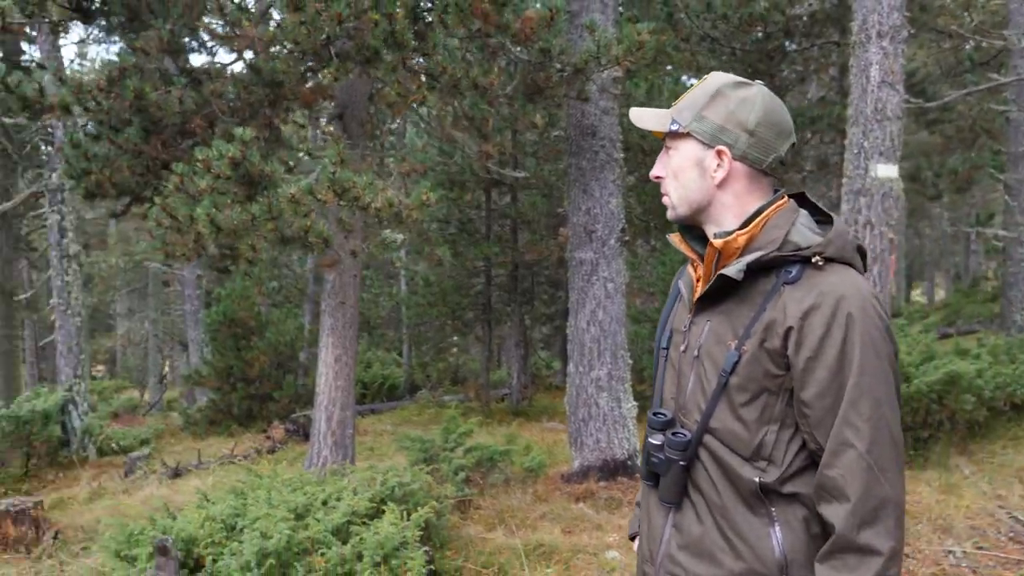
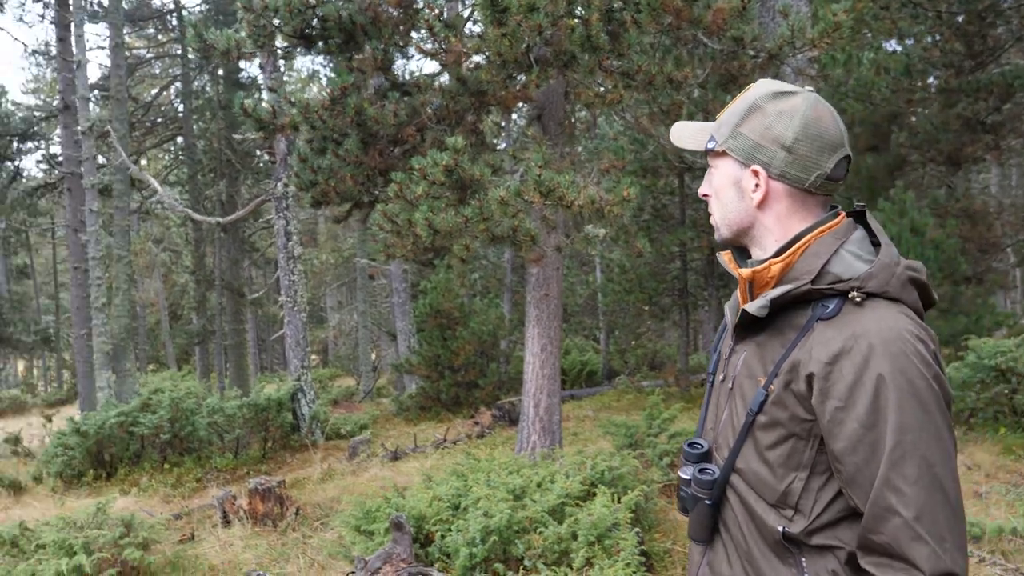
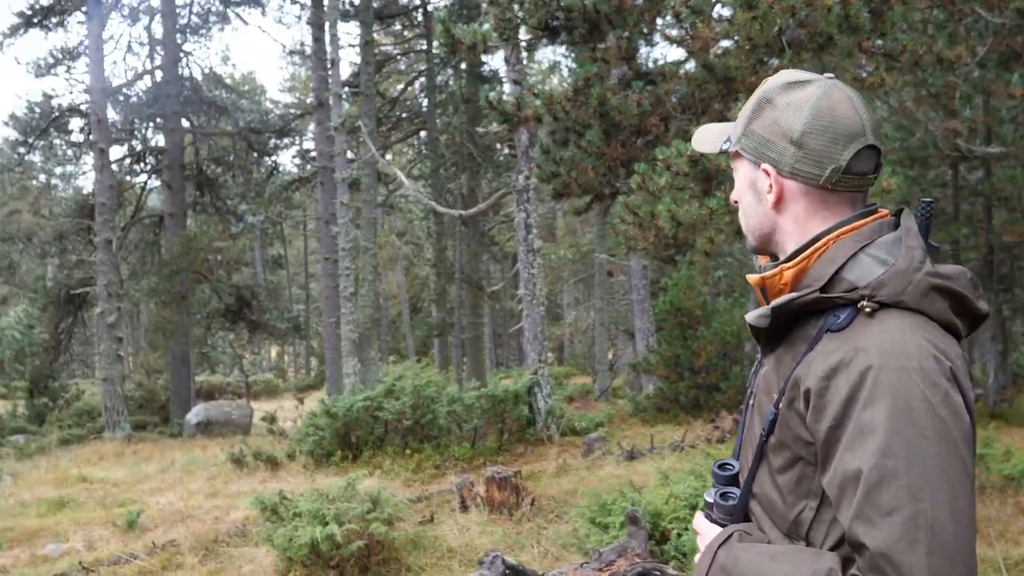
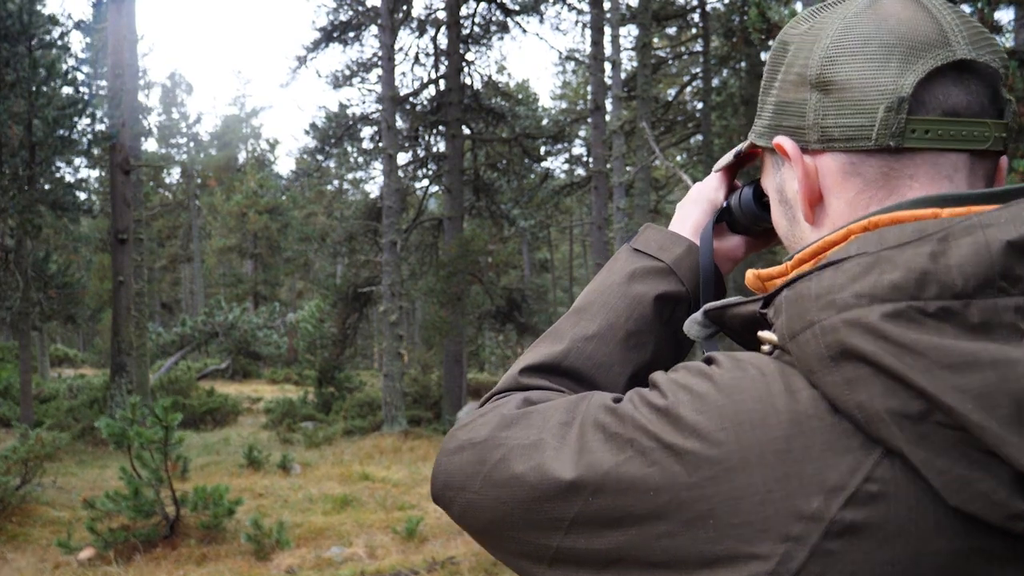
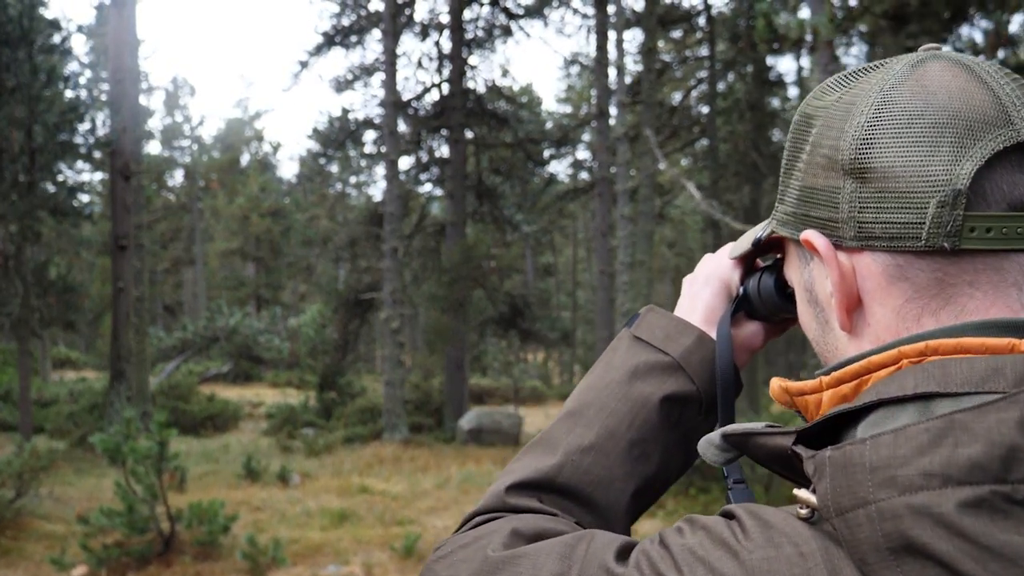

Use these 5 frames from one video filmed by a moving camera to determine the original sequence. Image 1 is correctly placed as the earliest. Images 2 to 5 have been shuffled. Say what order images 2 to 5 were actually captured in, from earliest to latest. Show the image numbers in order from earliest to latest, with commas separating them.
2, 3, 4, 5
